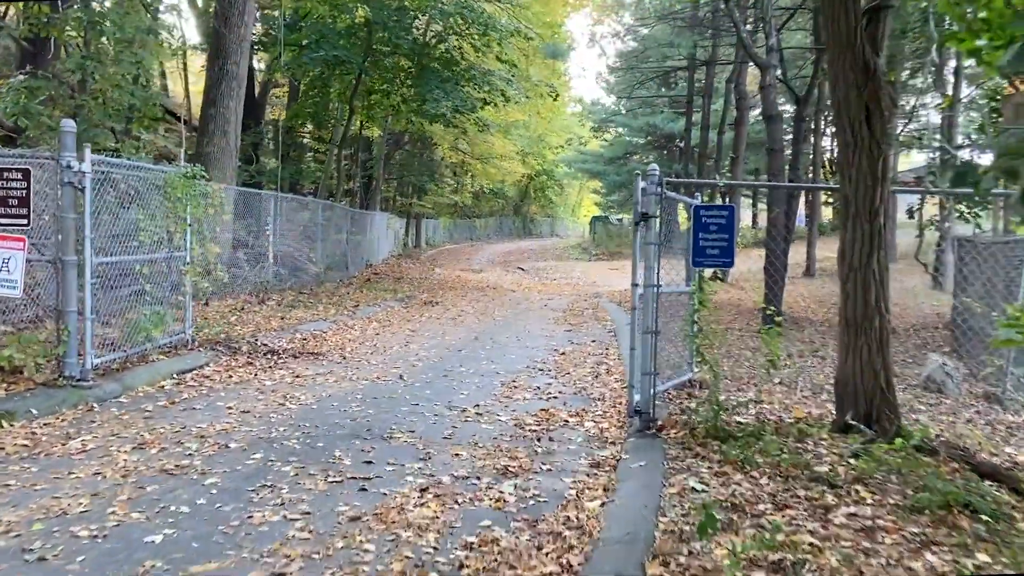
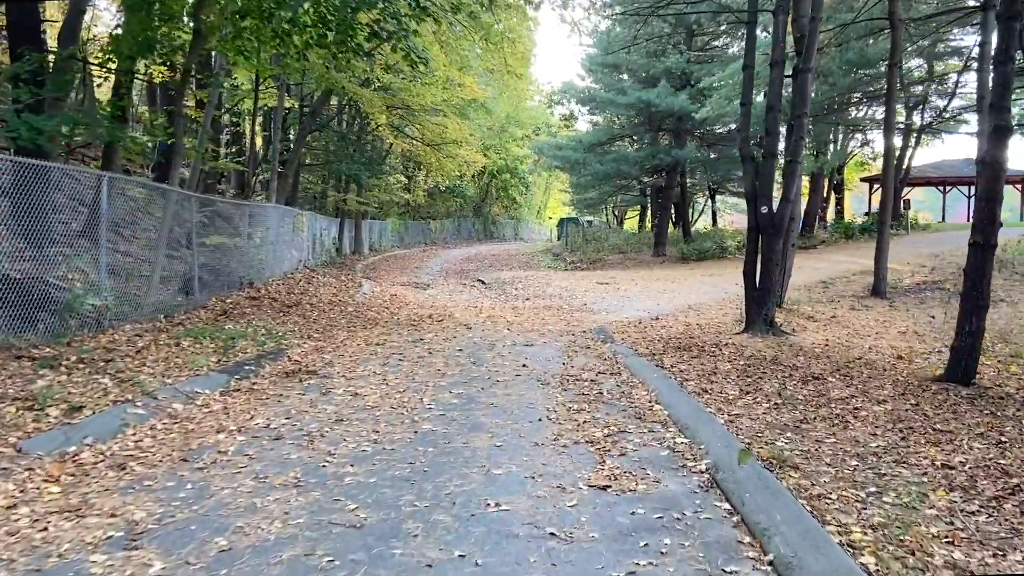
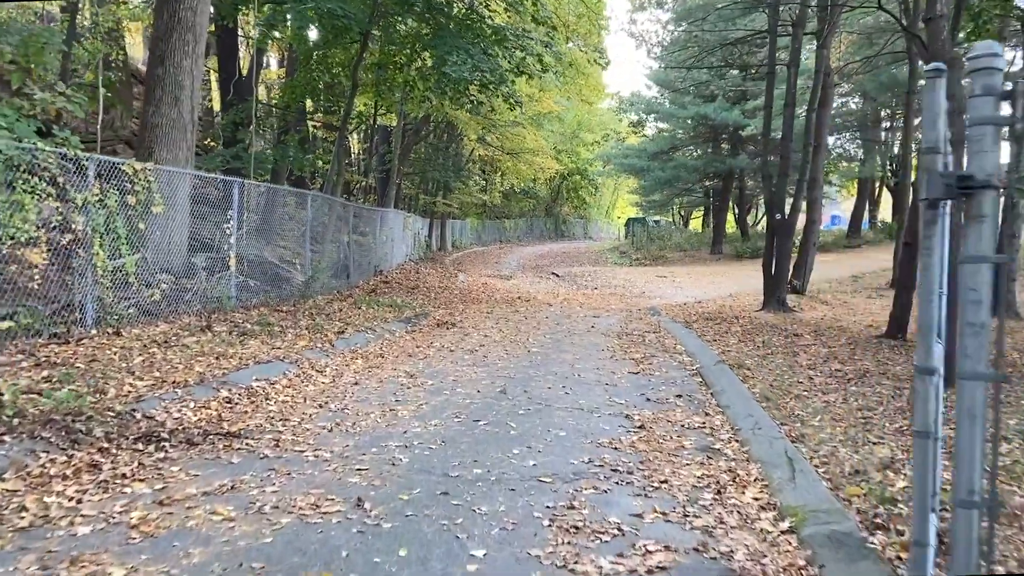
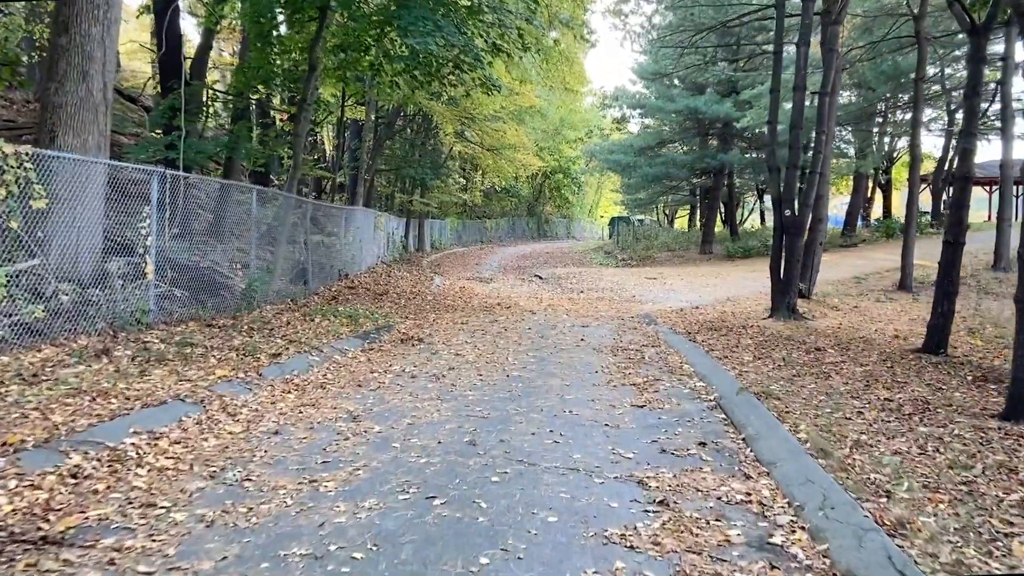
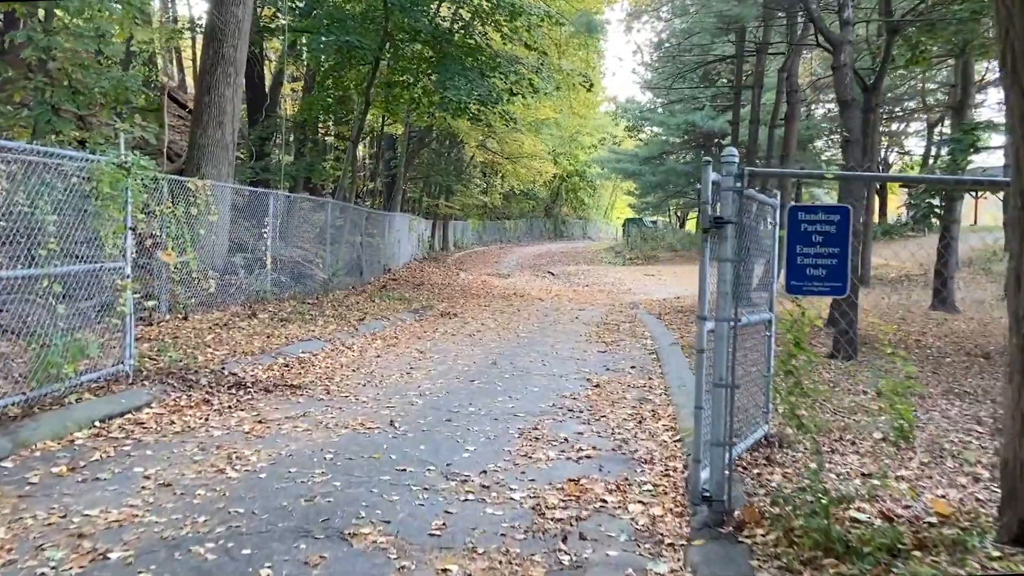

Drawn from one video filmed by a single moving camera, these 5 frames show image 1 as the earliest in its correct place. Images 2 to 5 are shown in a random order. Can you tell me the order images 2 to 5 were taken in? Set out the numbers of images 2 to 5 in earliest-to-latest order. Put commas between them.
5, 3, 4, 2
